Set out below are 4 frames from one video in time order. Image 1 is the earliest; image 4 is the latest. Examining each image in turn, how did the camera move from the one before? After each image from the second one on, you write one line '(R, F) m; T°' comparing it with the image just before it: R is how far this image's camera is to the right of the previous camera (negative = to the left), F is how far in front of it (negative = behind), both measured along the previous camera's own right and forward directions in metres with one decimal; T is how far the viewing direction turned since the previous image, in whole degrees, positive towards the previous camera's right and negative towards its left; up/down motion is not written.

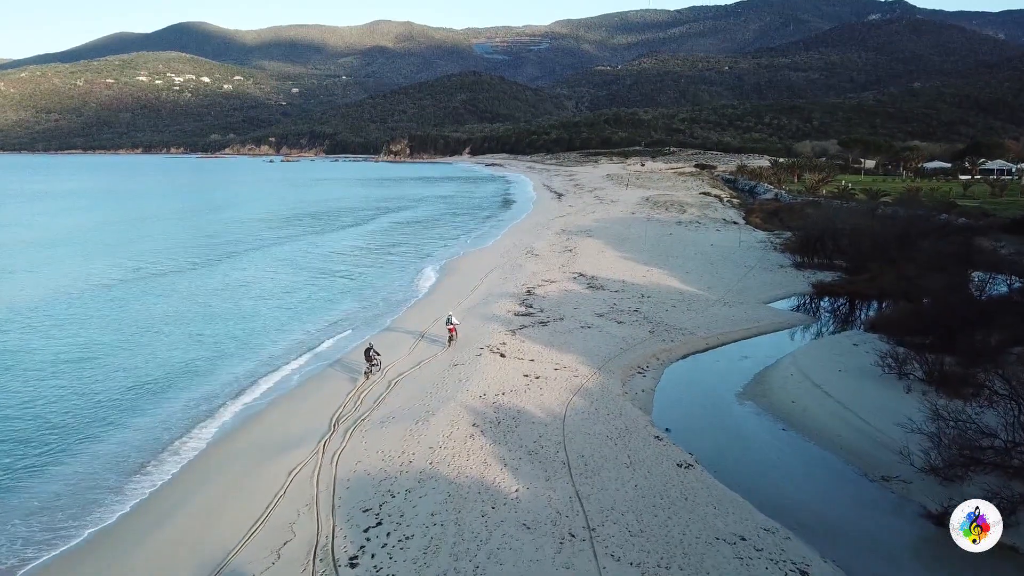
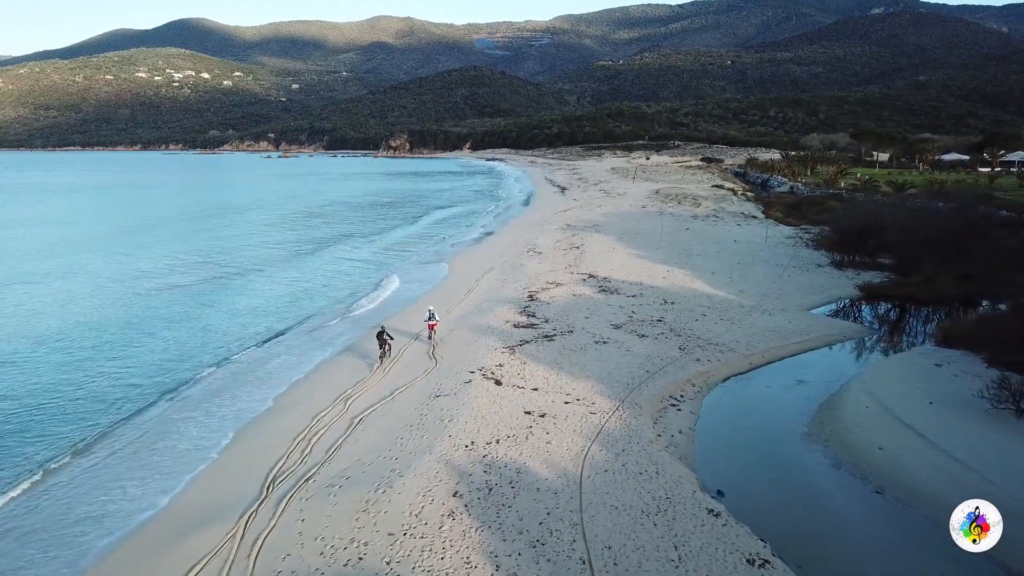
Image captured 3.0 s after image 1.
(0.0, +2.8) m; 0°
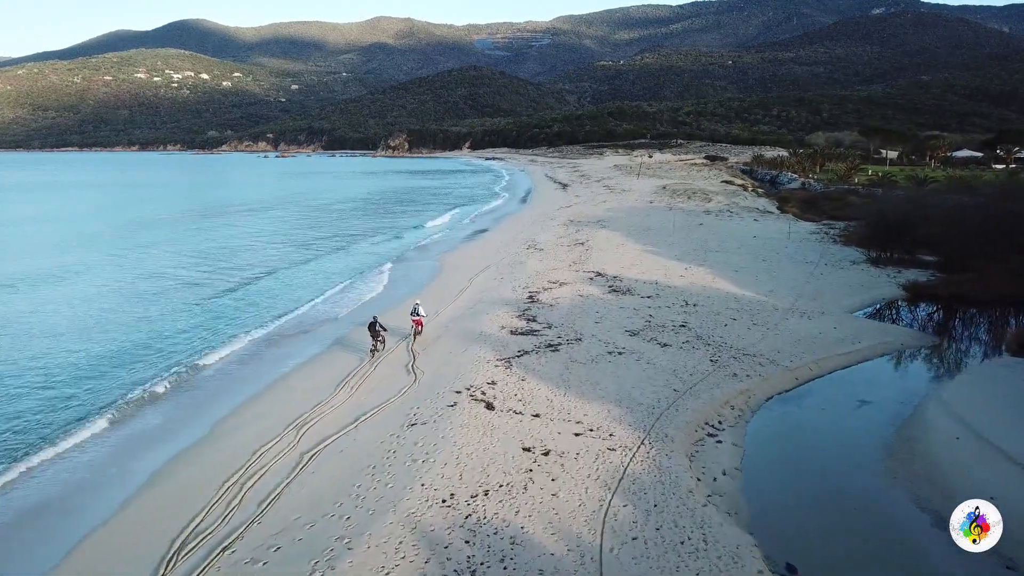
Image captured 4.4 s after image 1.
(0.0, +2.1) m; 0°
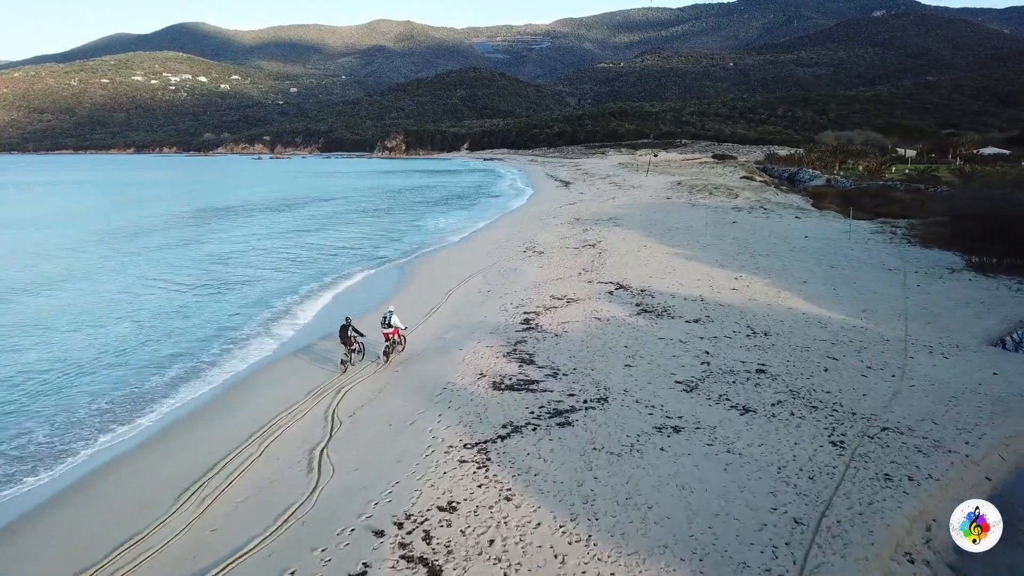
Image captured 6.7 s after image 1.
(+0.1, +4.3) m; 0°
